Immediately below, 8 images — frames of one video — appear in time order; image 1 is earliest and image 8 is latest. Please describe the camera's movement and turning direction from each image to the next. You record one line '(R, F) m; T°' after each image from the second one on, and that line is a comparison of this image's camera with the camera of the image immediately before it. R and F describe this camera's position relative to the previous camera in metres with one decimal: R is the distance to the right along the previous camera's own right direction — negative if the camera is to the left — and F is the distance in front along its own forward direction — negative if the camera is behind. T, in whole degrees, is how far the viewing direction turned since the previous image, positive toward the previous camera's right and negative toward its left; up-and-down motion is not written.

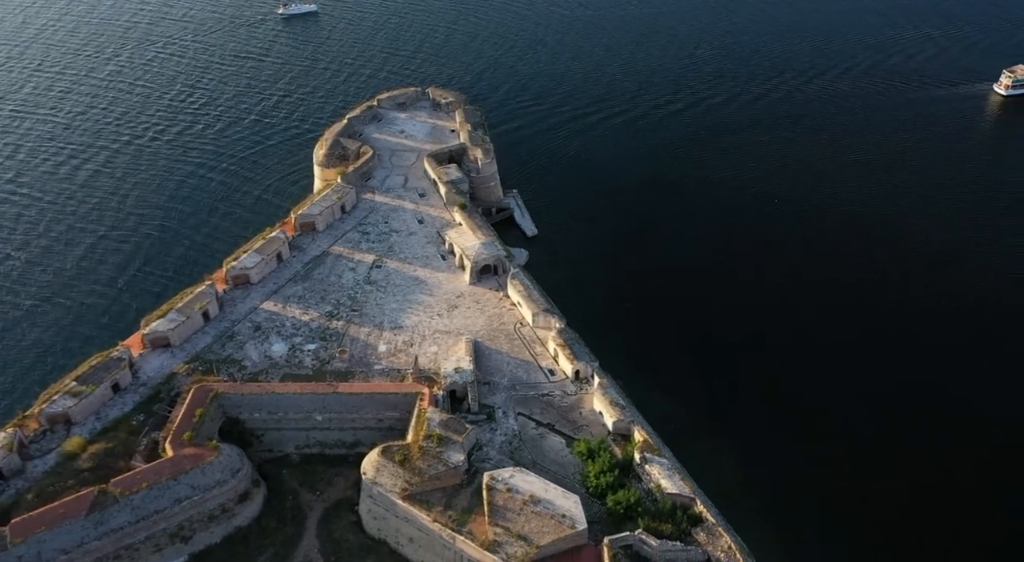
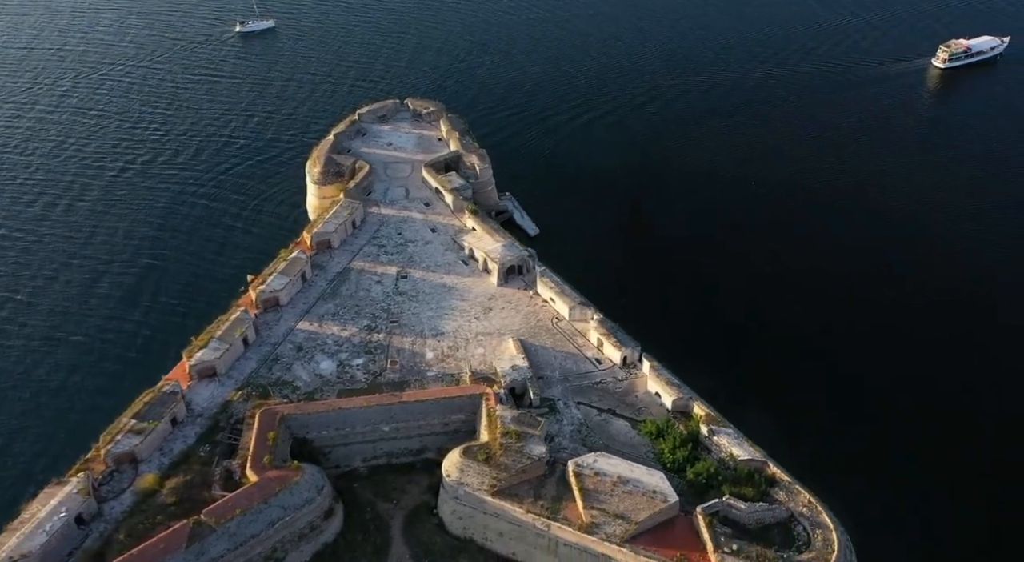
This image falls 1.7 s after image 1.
(-6.9, -1.3) m; +6°
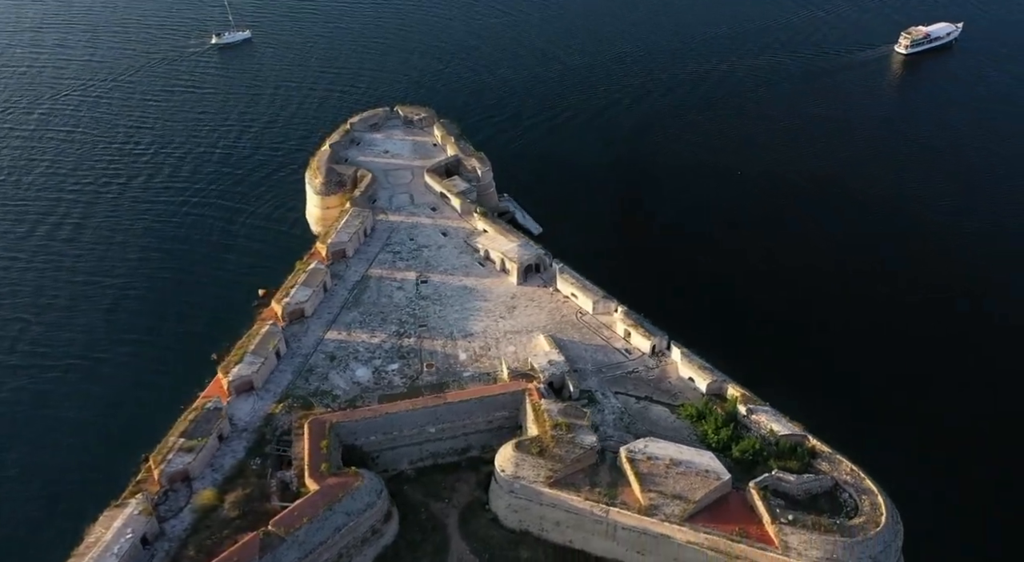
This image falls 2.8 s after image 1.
(-4.7, -1.0) m; +4°
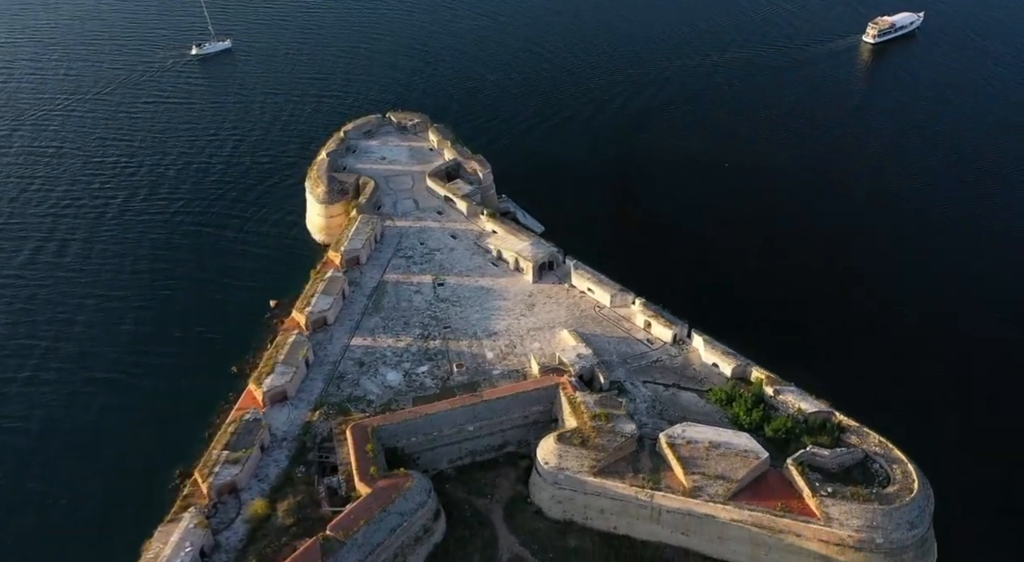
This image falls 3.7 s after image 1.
(-4.0, -0.9) m; +3°
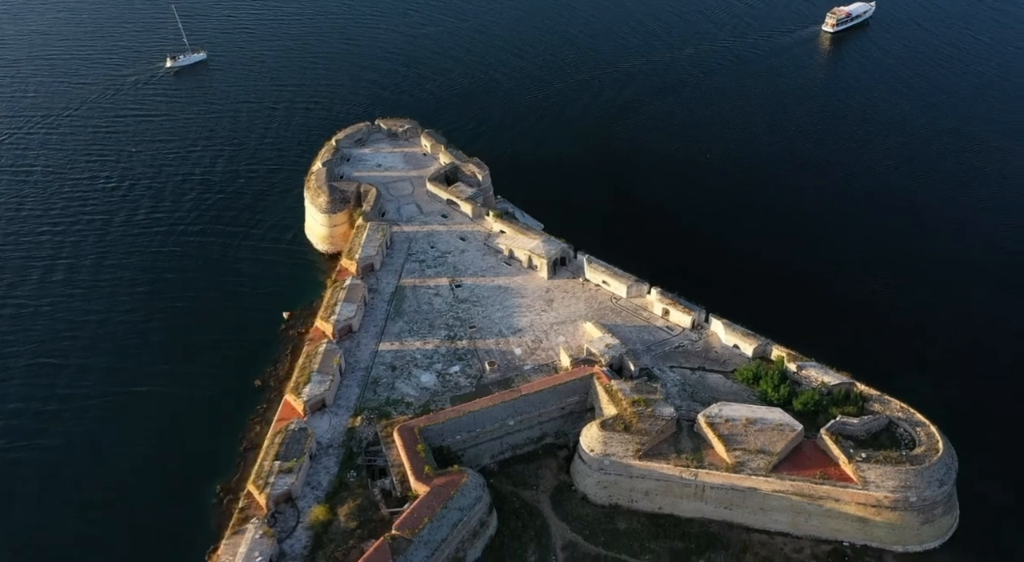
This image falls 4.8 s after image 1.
(-4.9, -1.2) m; +4°
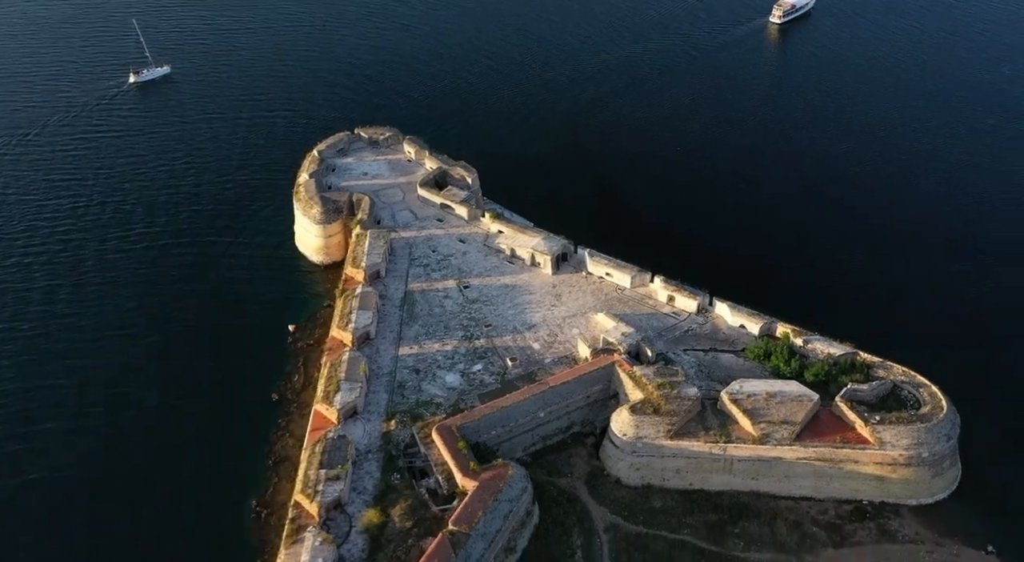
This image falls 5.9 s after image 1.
(-5.0, -1.3) m; +5°
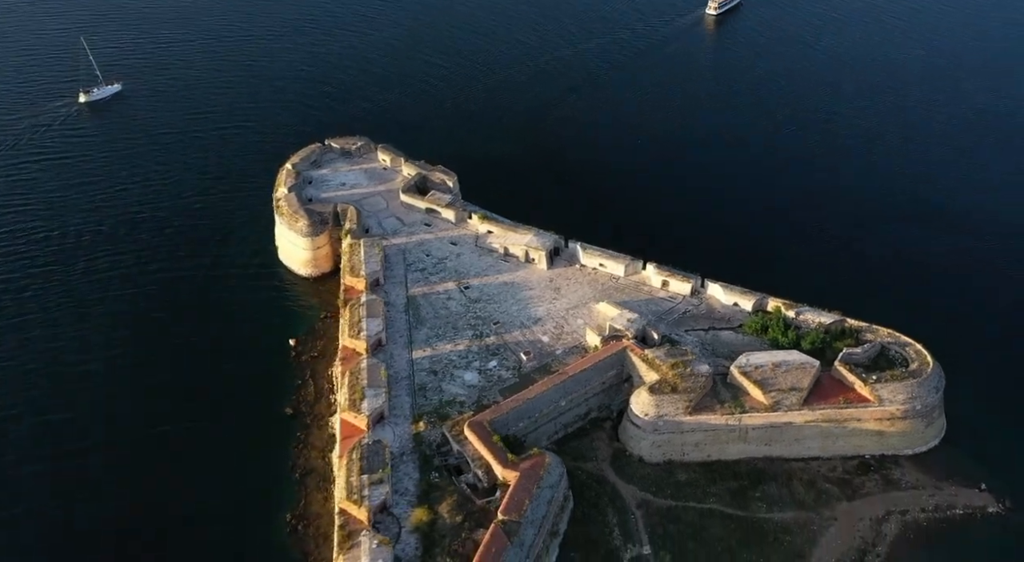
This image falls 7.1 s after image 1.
(-5.5, -1.5) m; +6°
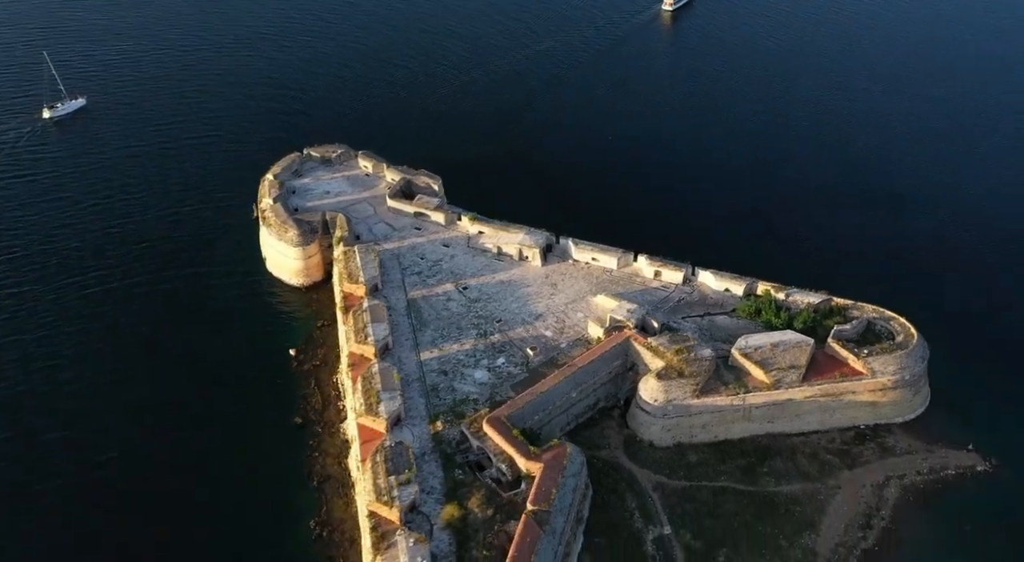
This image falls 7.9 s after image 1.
(-3.8, -1.1) m; +4°
